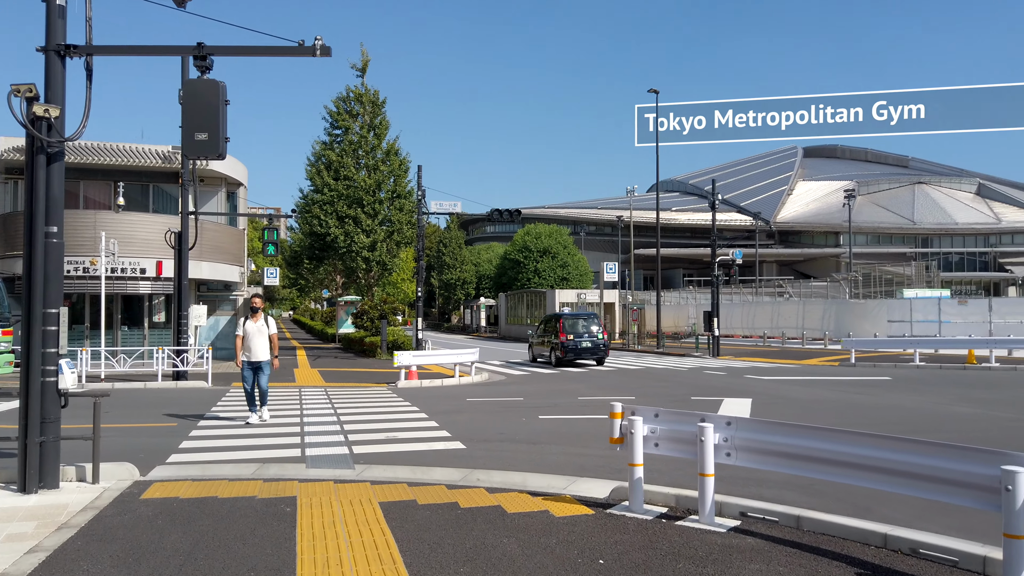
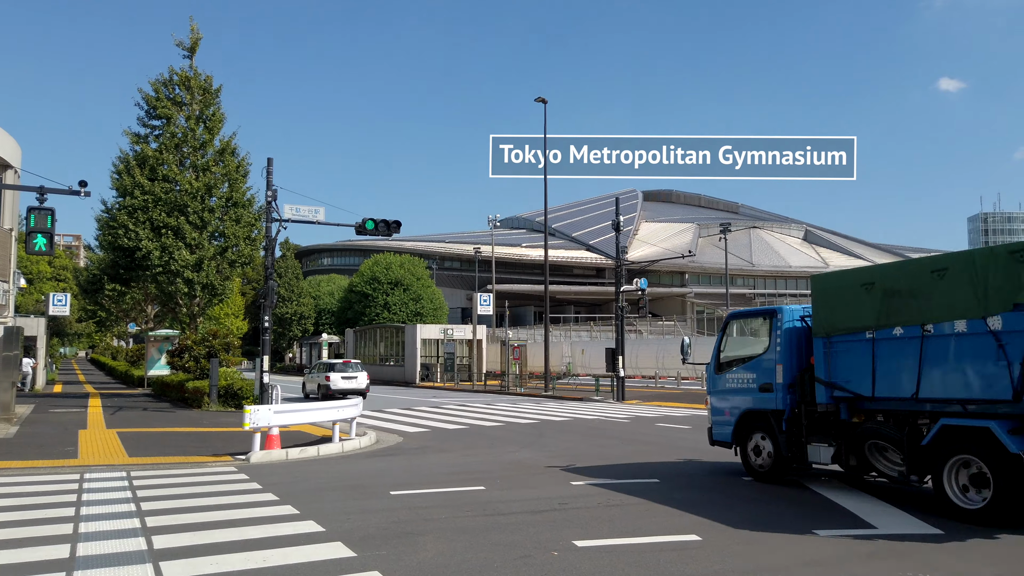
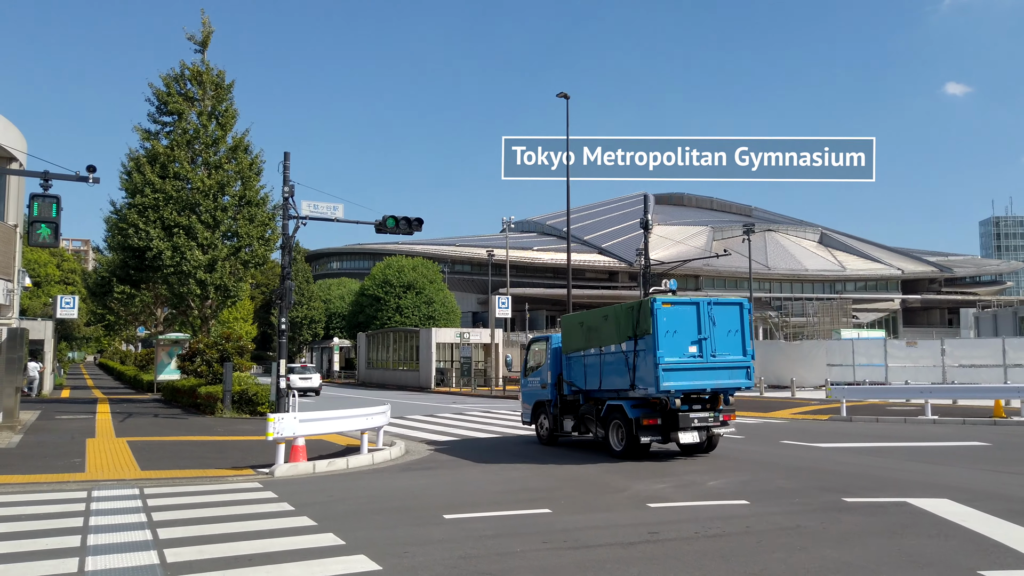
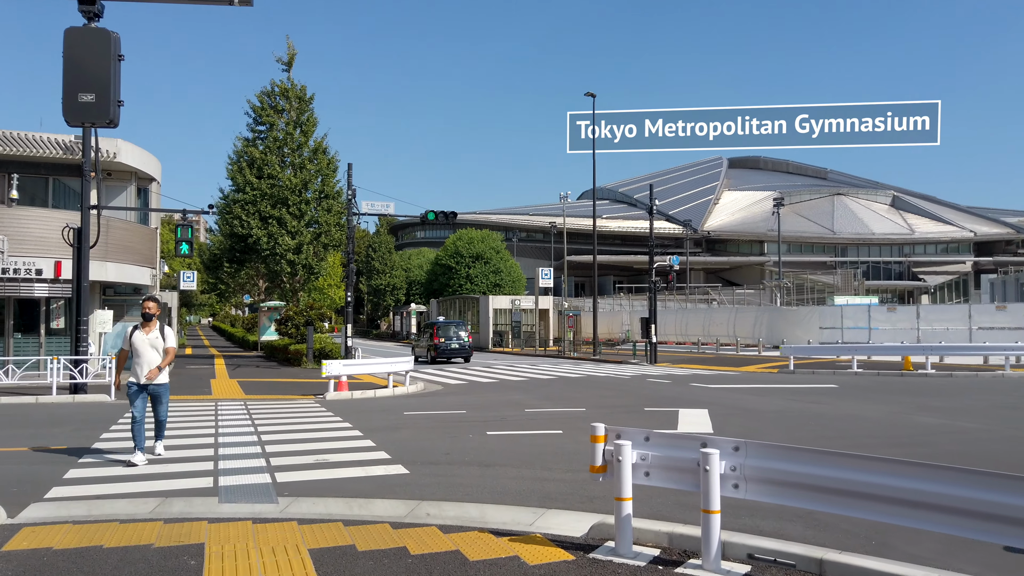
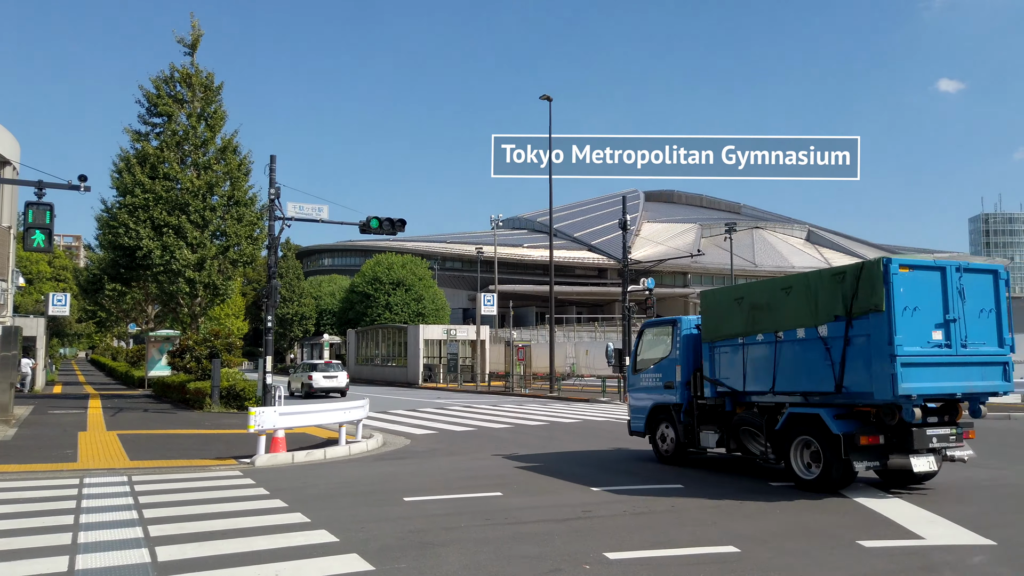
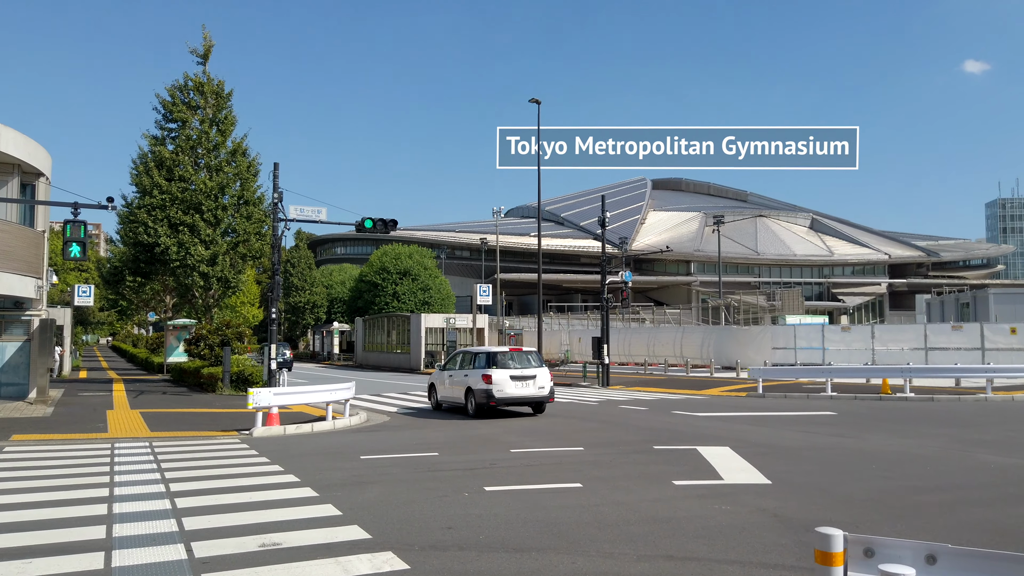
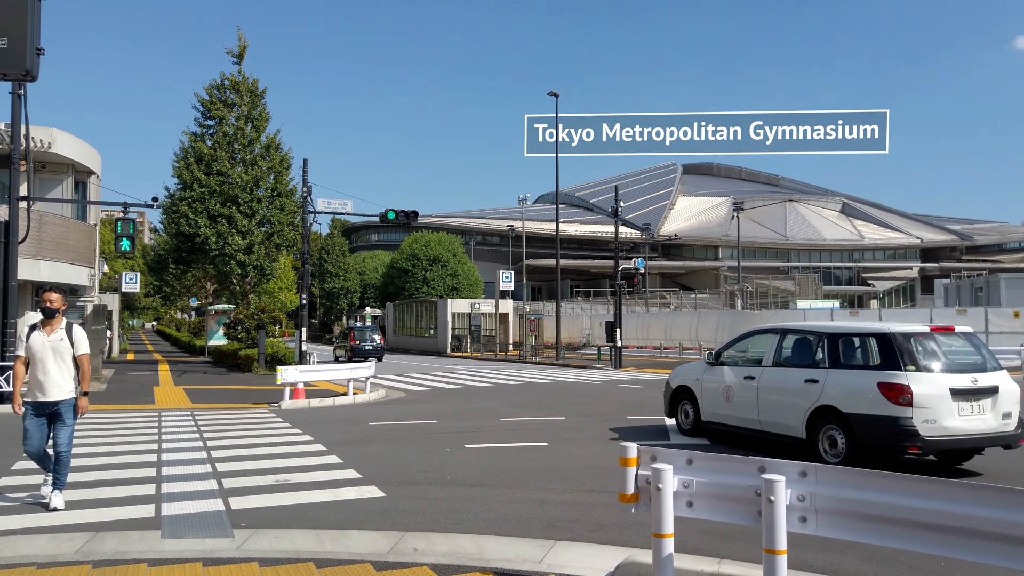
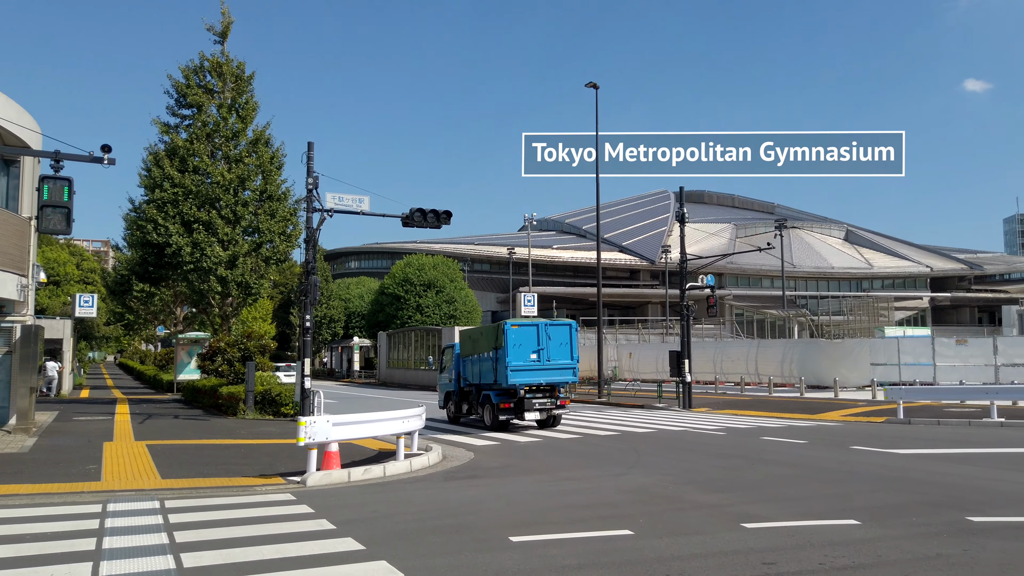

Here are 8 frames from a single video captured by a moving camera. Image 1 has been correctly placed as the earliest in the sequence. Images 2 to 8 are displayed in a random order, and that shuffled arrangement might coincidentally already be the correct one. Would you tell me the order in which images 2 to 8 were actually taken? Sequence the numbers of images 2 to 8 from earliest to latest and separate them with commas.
4, 7, 6, 2, 5, 3, 8
